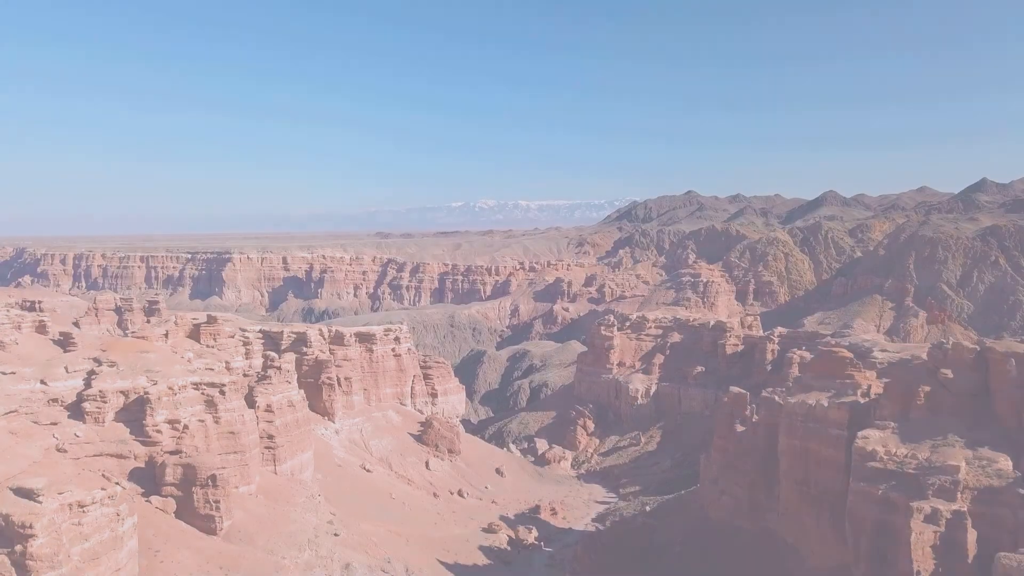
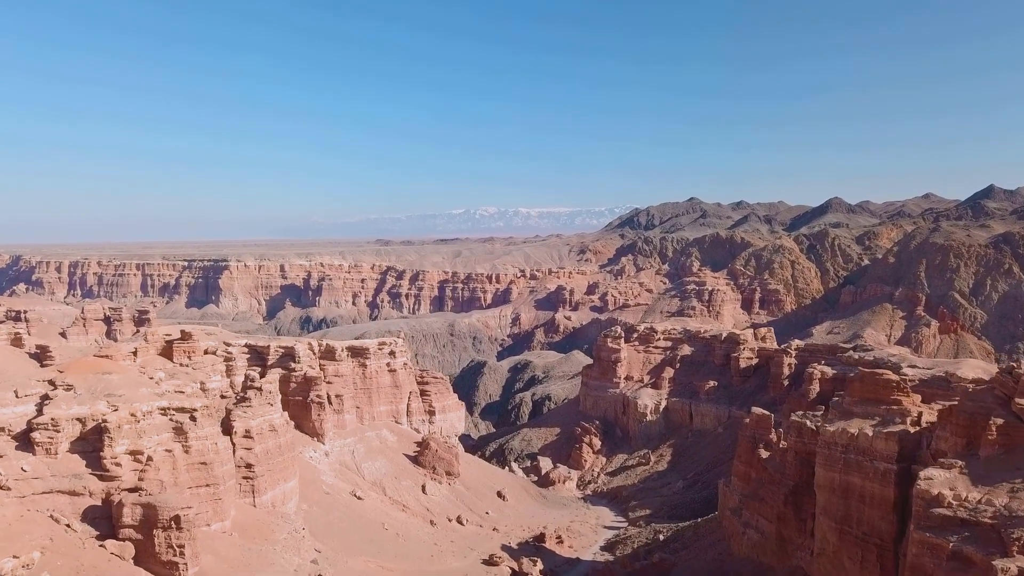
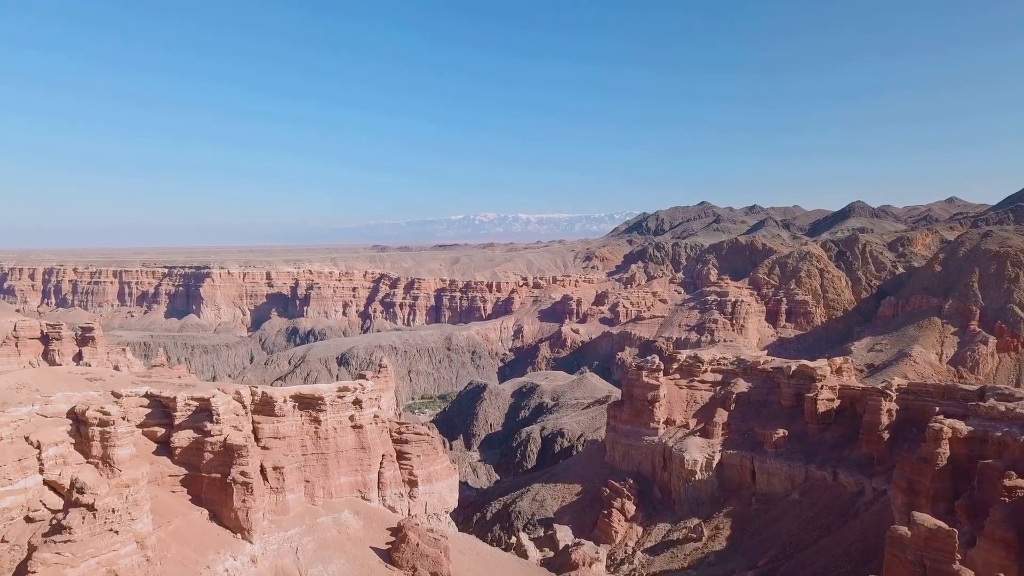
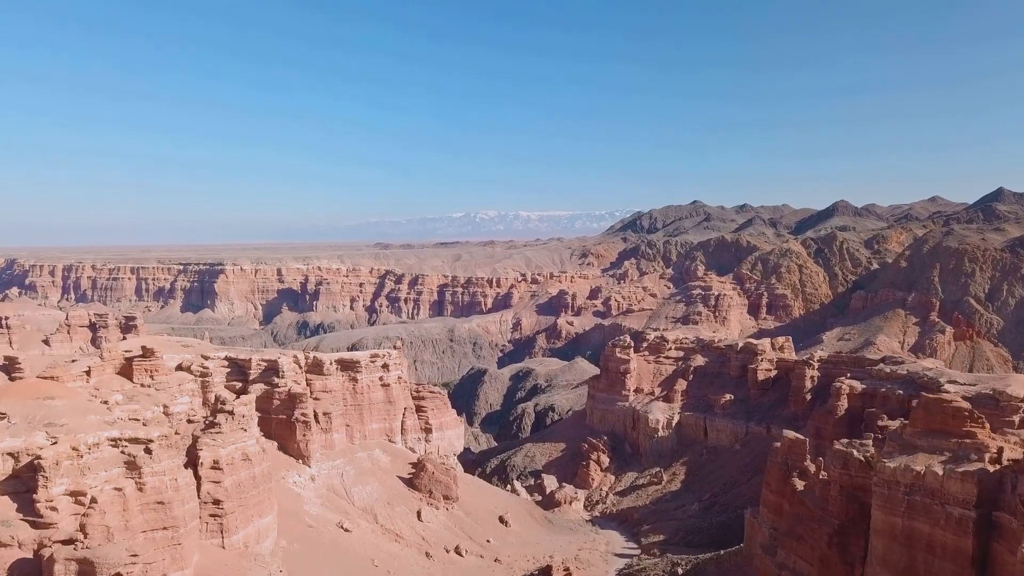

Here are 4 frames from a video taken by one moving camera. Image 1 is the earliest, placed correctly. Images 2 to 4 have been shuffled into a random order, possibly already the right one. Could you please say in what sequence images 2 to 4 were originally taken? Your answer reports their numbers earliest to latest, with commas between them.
2, 4, 3
